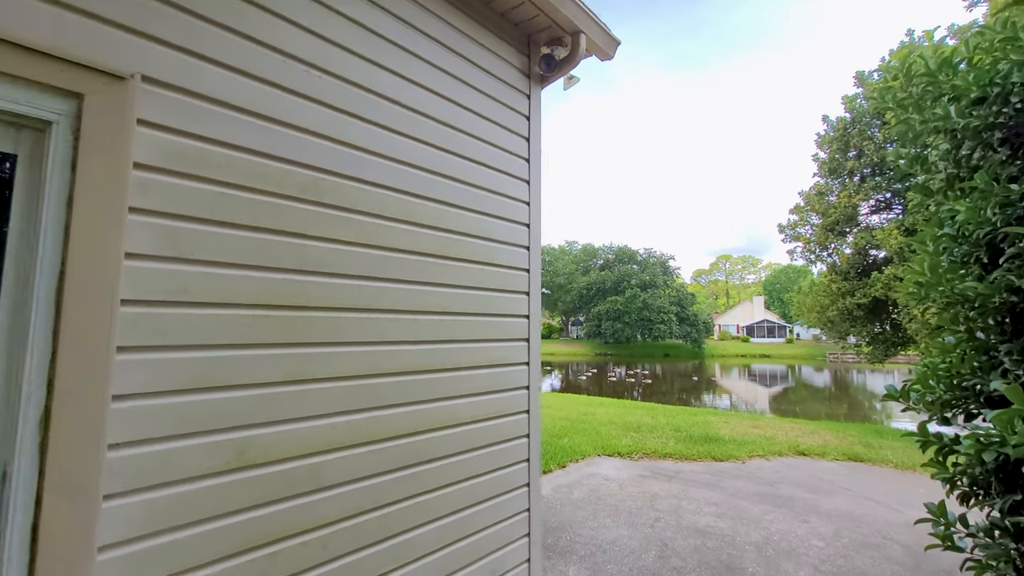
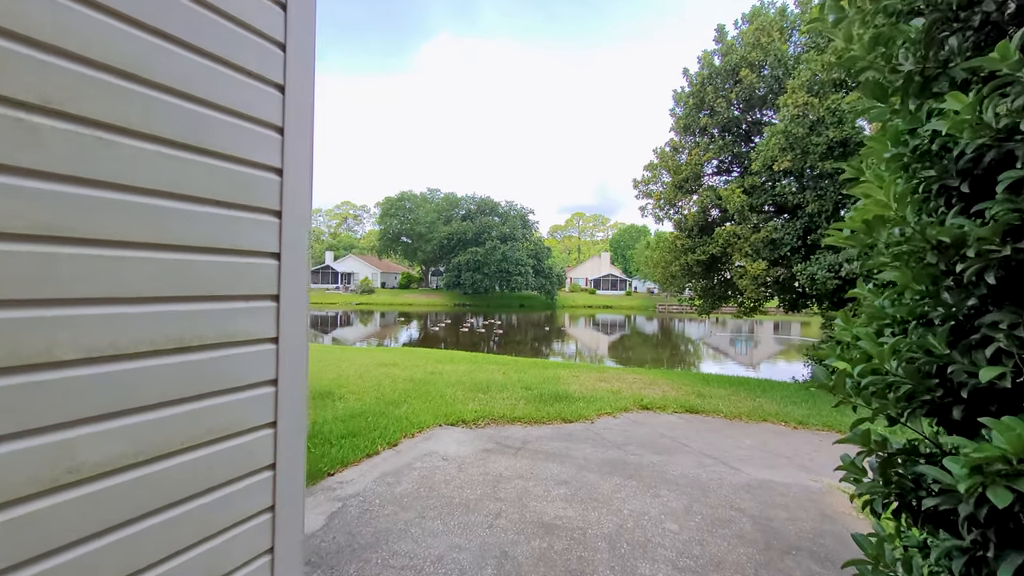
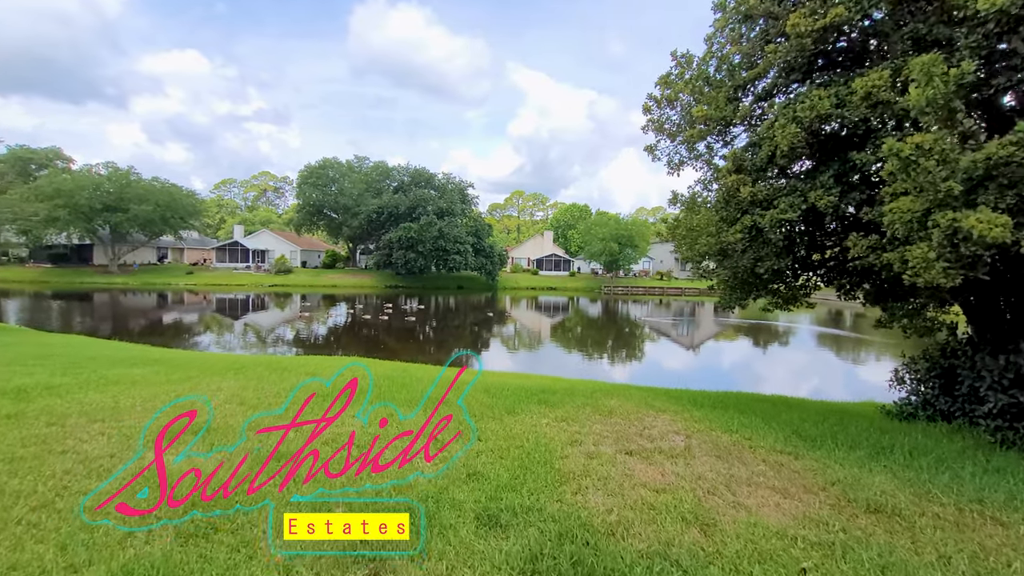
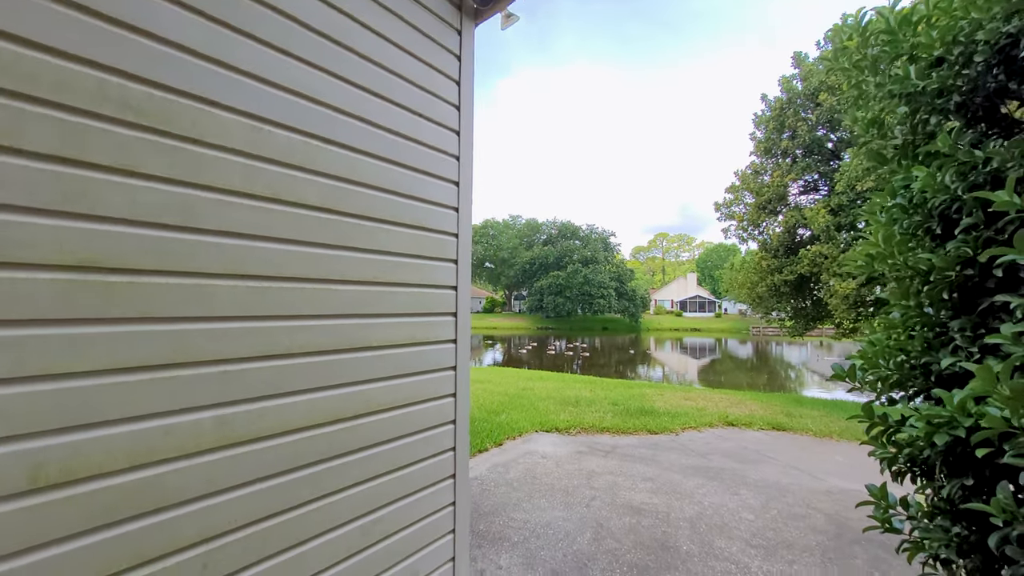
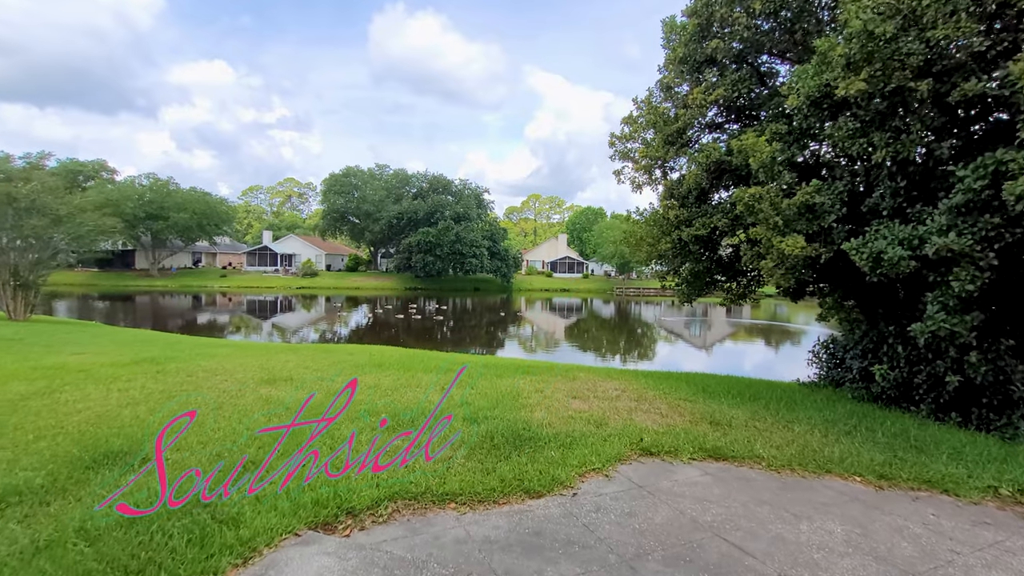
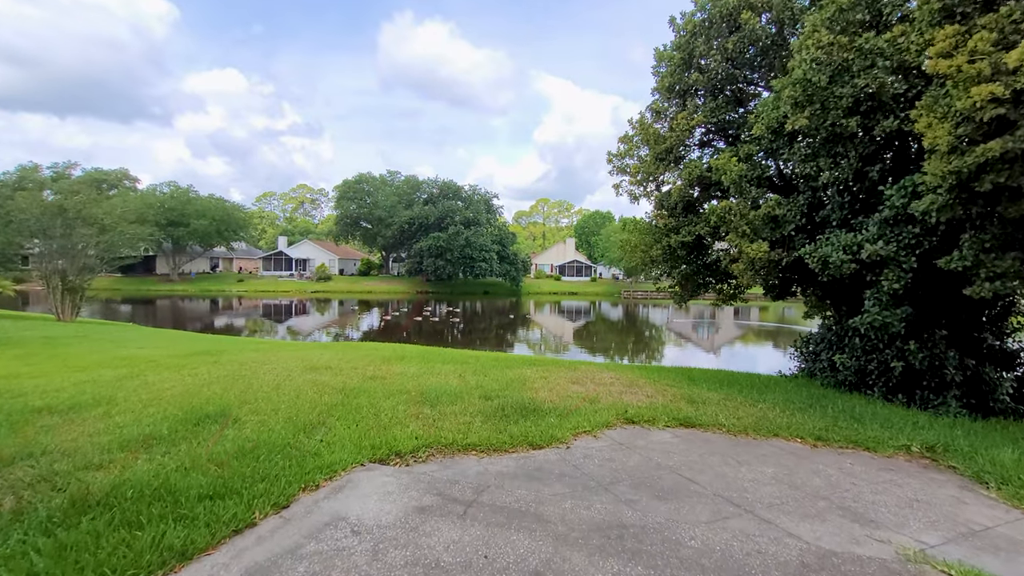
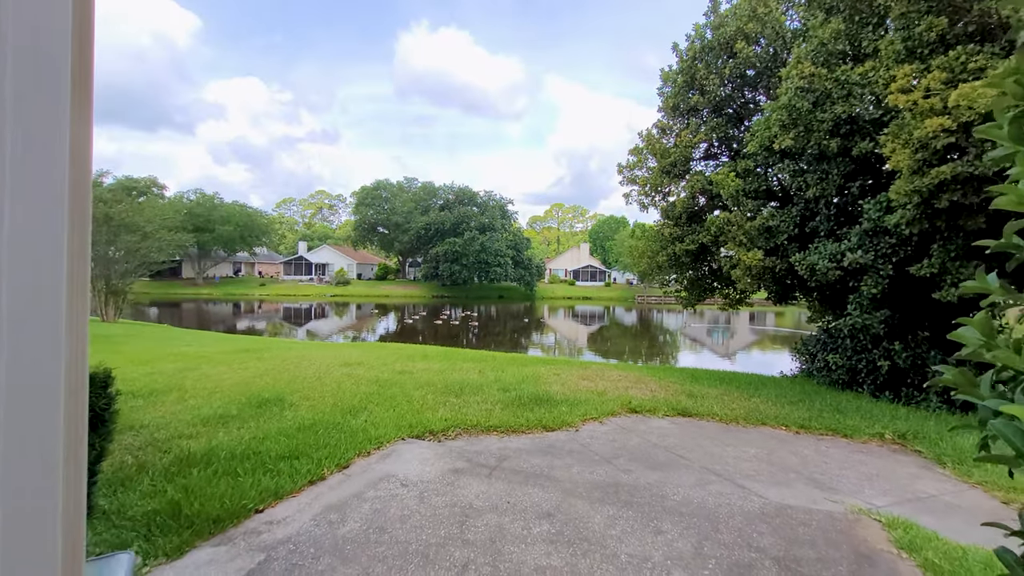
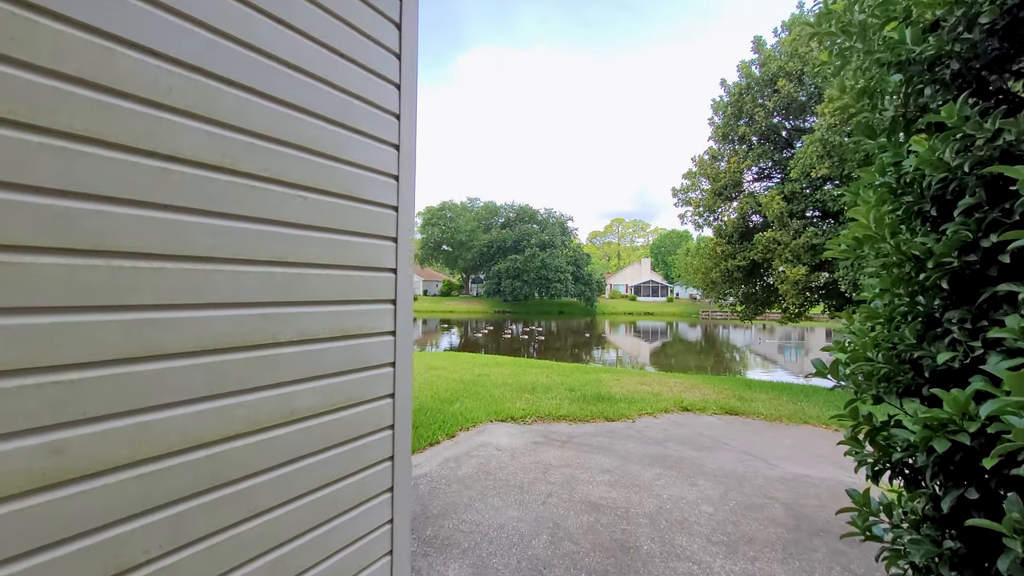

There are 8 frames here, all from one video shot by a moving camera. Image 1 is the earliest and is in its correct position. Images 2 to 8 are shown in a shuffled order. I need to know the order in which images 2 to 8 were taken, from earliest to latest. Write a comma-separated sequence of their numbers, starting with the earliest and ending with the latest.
4, 8, 2, 7, 6, 5, 3
